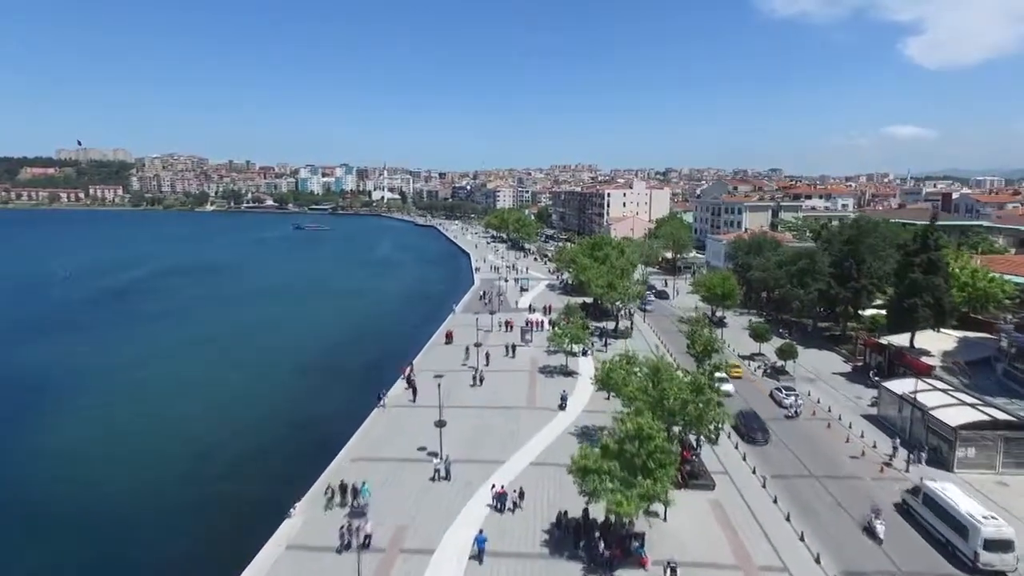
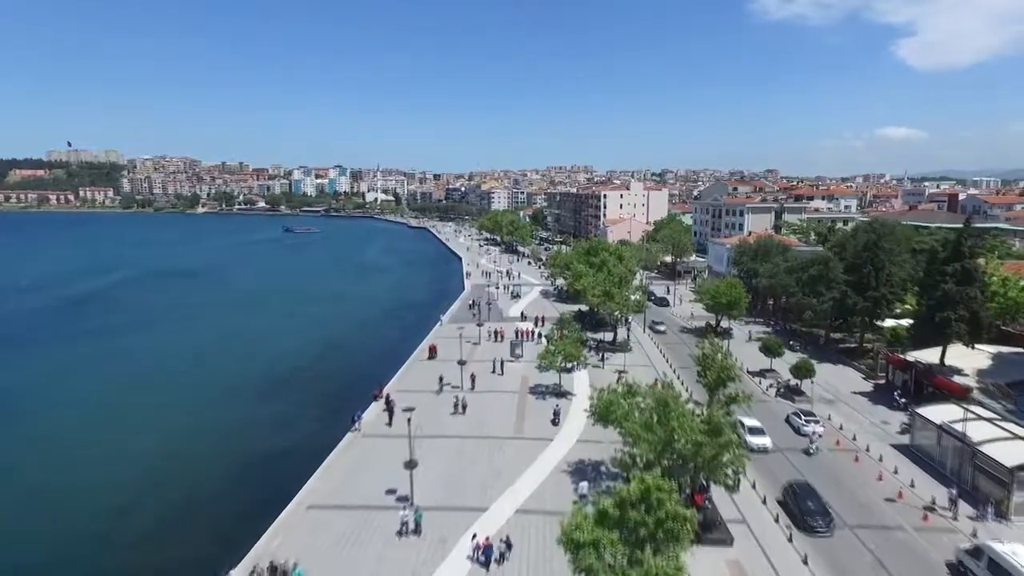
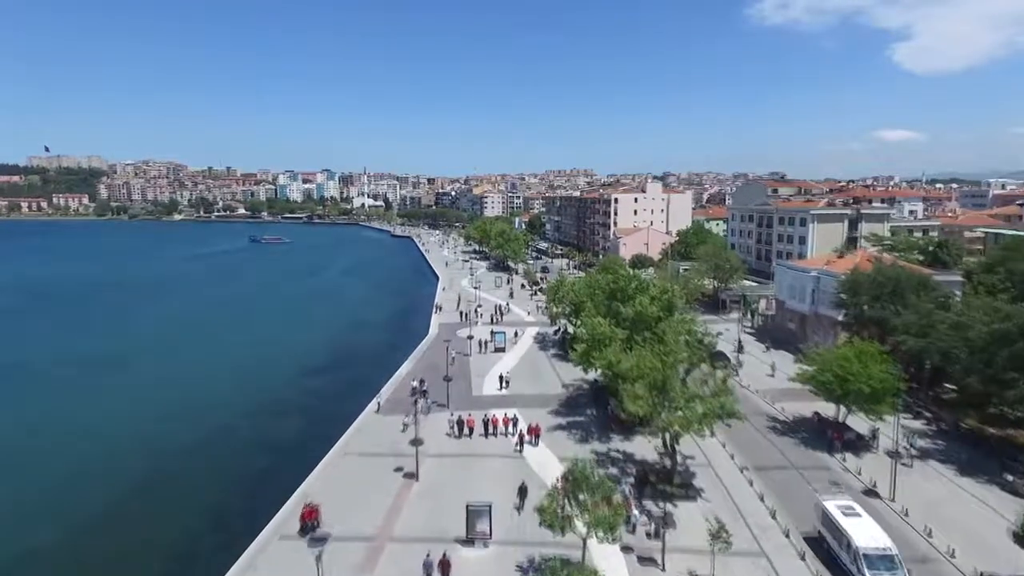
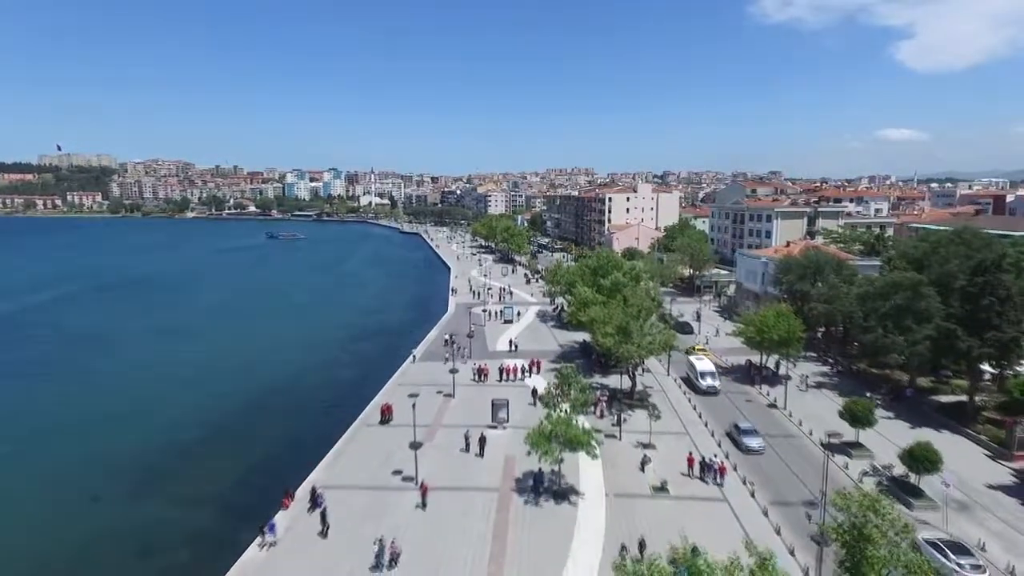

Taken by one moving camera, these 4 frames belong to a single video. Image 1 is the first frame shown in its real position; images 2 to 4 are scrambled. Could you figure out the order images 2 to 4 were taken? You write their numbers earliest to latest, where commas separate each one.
2, 4, 3
